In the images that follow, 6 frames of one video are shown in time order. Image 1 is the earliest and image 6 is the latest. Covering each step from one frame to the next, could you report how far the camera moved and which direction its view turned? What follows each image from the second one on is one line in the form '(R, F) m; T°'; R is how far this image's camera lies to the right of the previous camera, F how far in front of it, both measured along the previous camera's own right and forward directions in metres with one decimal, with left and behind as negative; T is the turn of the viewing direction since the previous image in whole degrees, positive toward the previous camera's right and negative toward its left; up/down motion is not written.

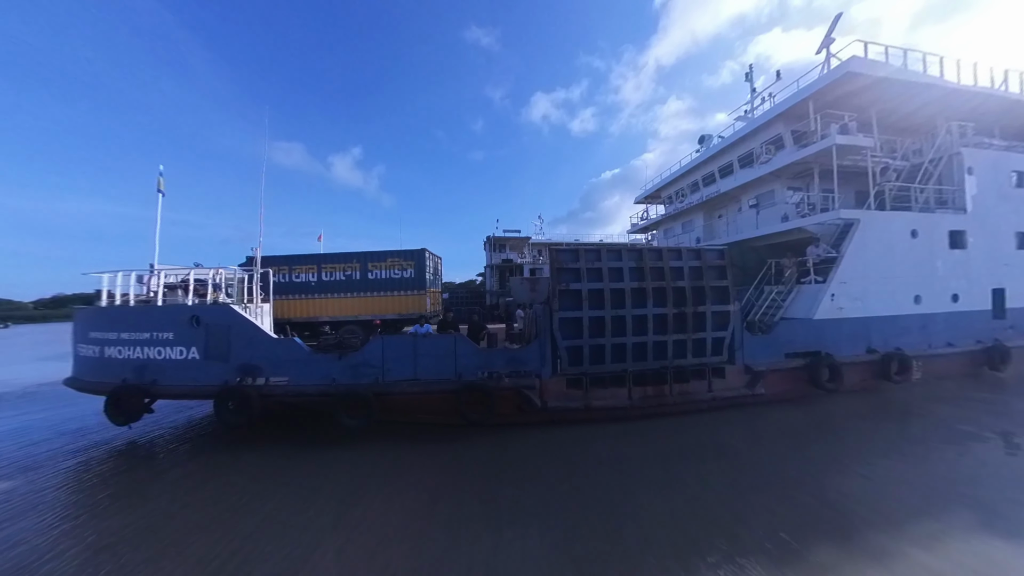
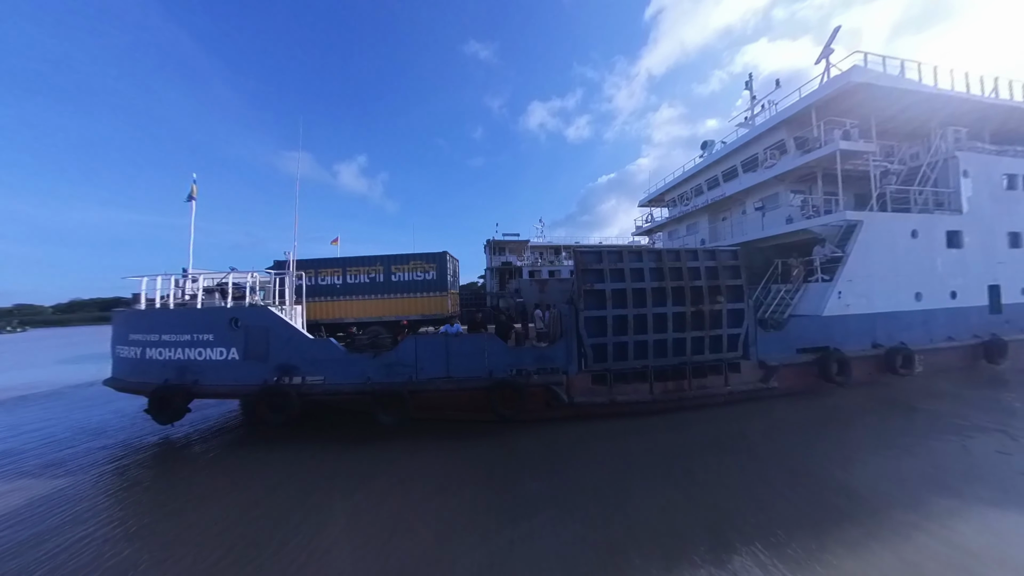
(-0.5, -0.3) m; 0°
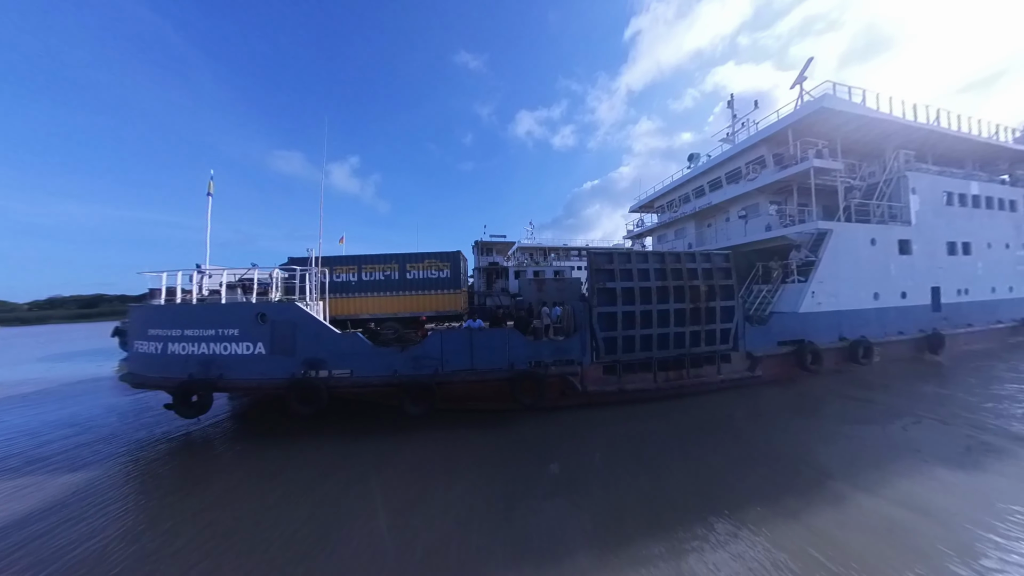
(-0.8, -0.5) m; +4°
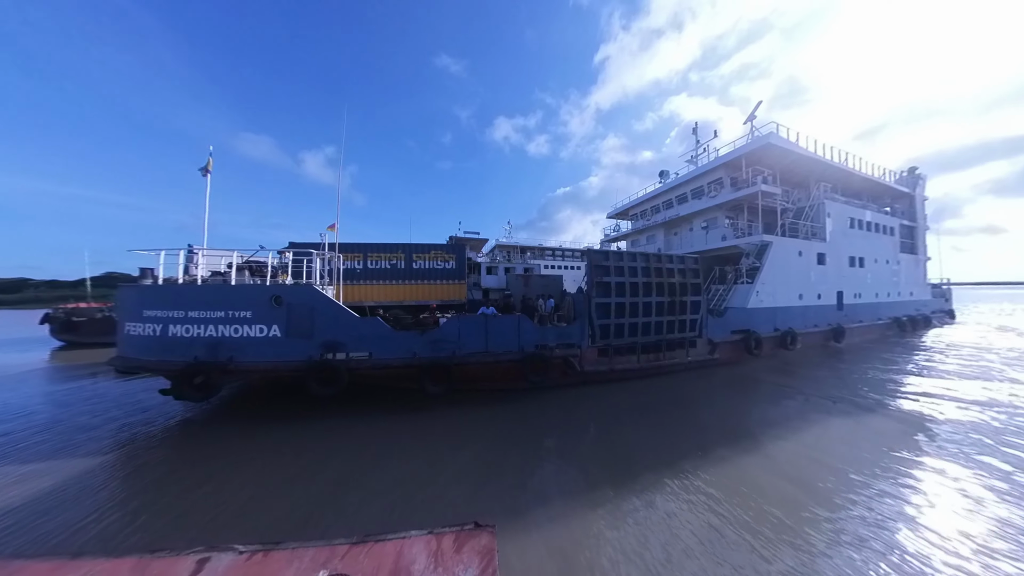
(-1.3, -0.6) m; +8°
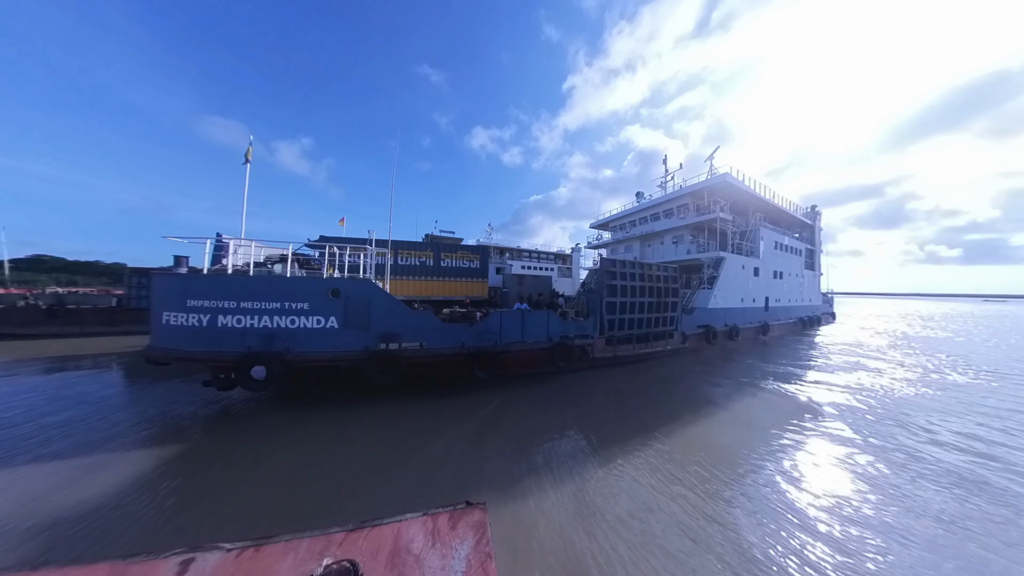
(-2.4, -0.8) m; +11°
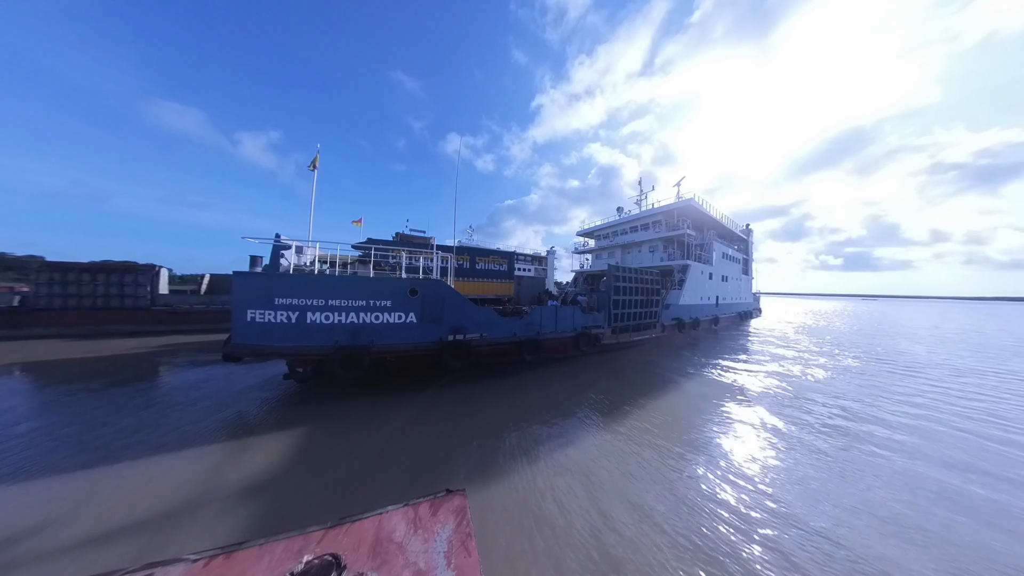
(-2.7, -1.0) m; +10°
